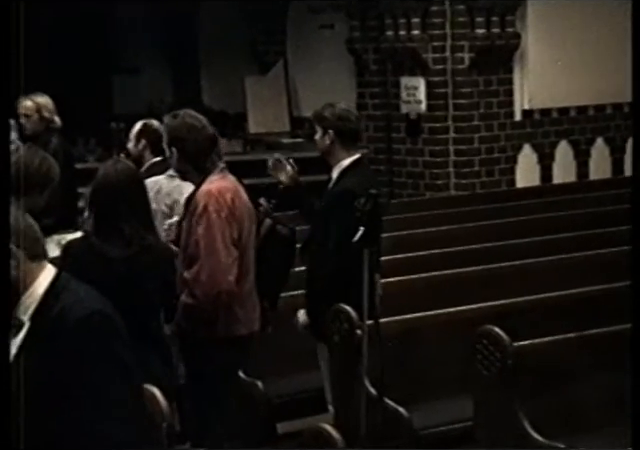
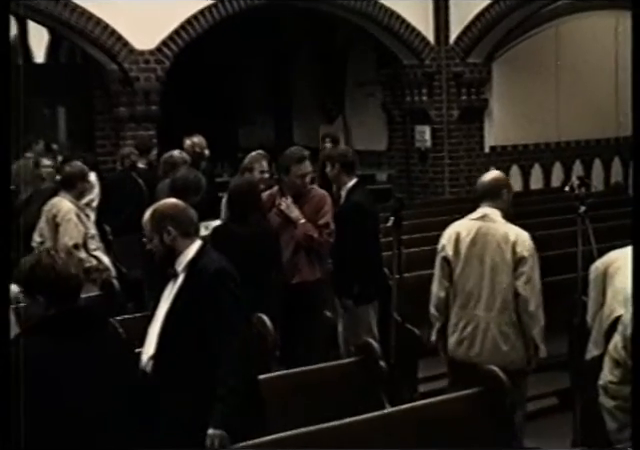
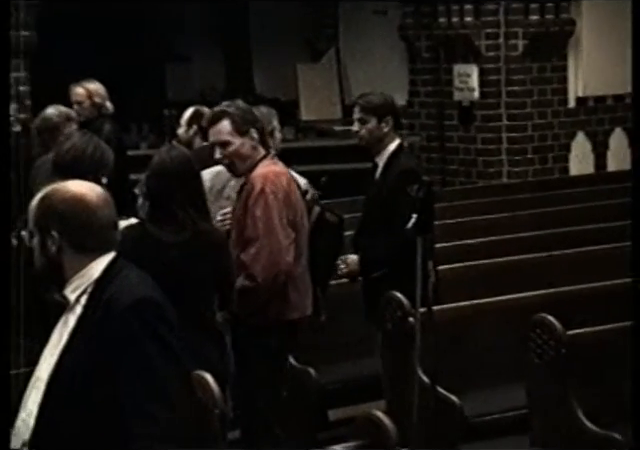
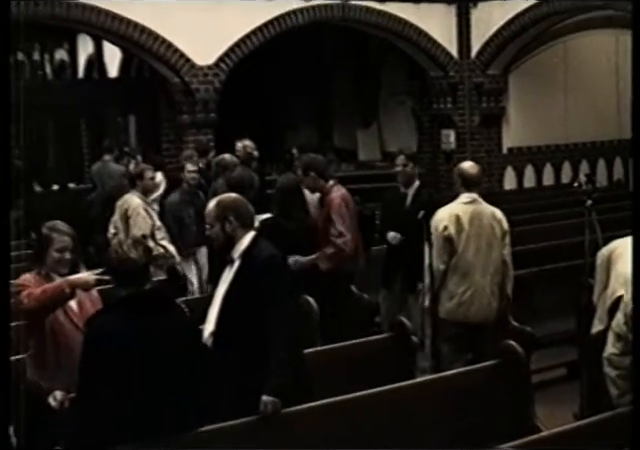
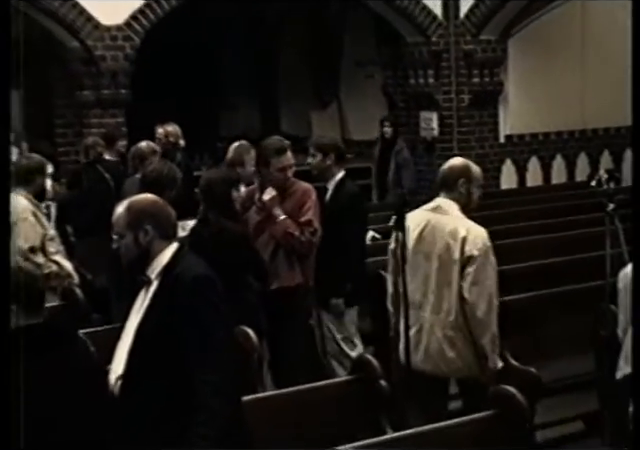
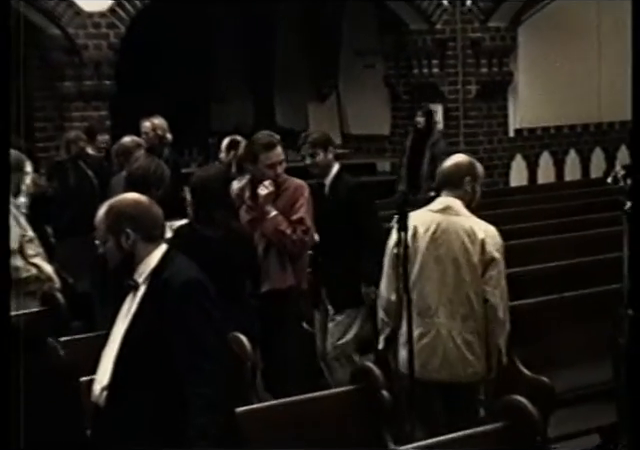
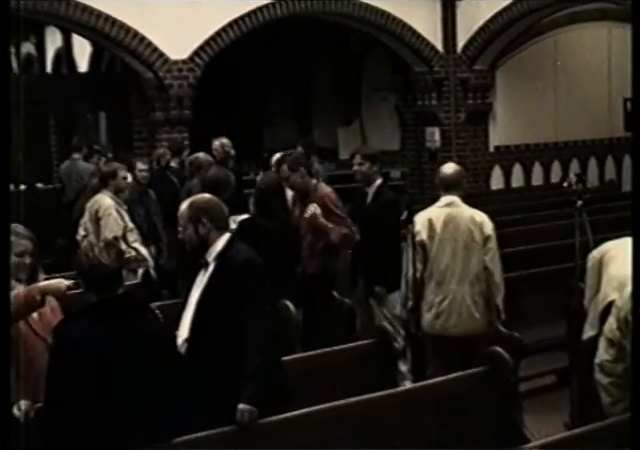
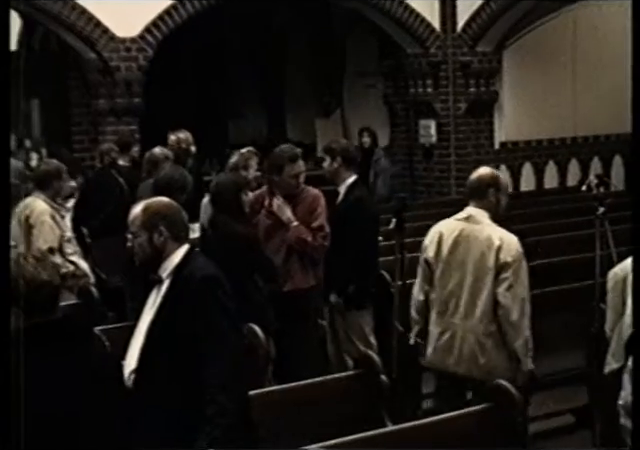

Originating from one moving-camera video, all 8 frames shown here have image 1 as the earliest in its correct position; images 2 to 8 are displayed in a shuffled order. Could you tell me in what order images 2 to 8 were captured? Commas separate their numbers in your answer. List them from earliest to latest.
3, 6, 5, 8, 2, 7, 4
